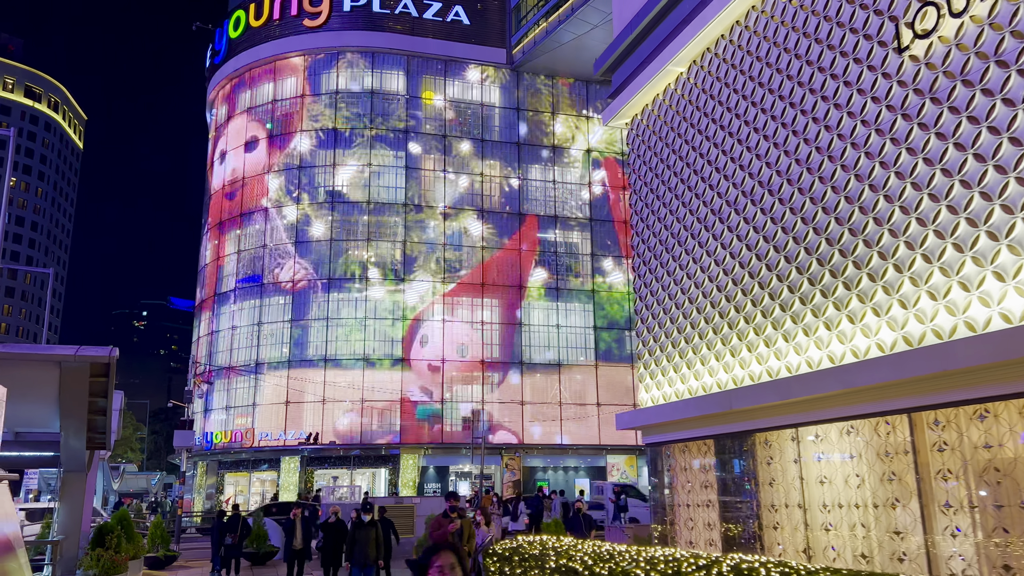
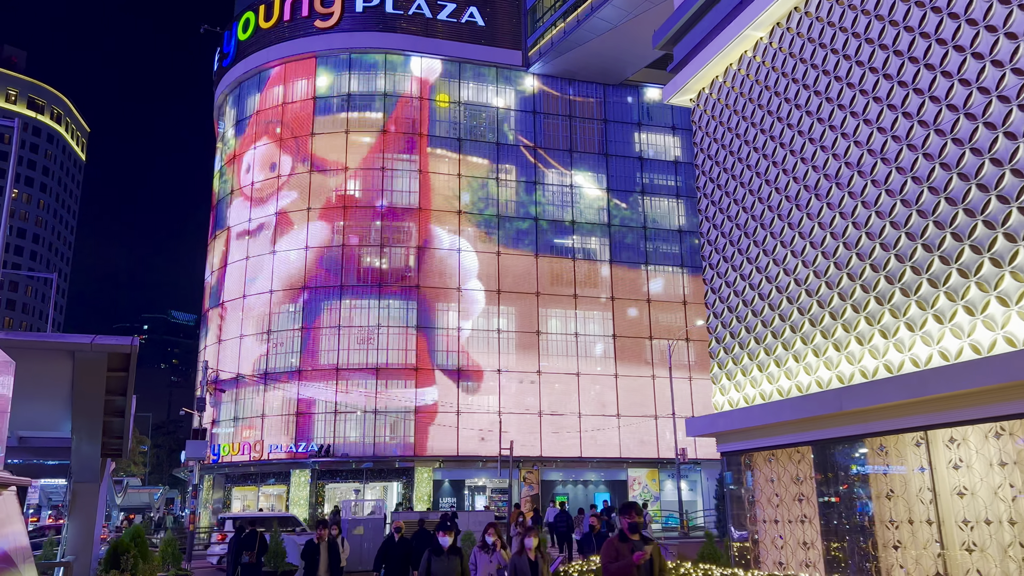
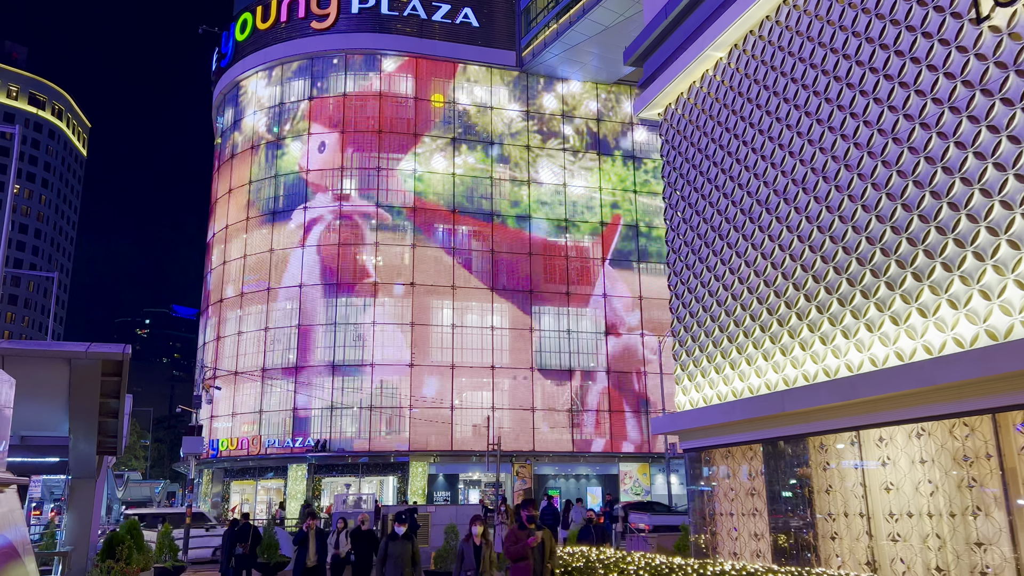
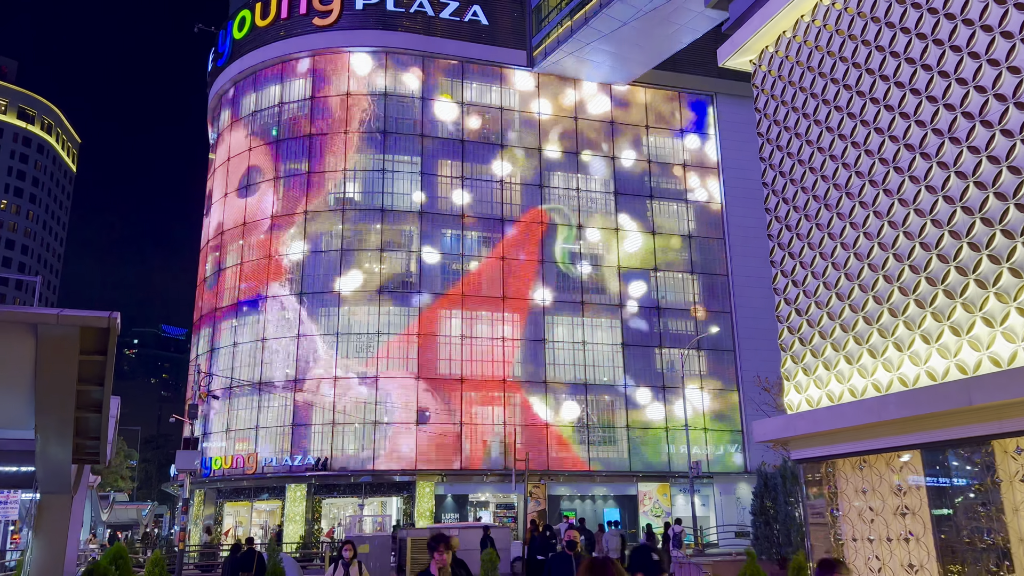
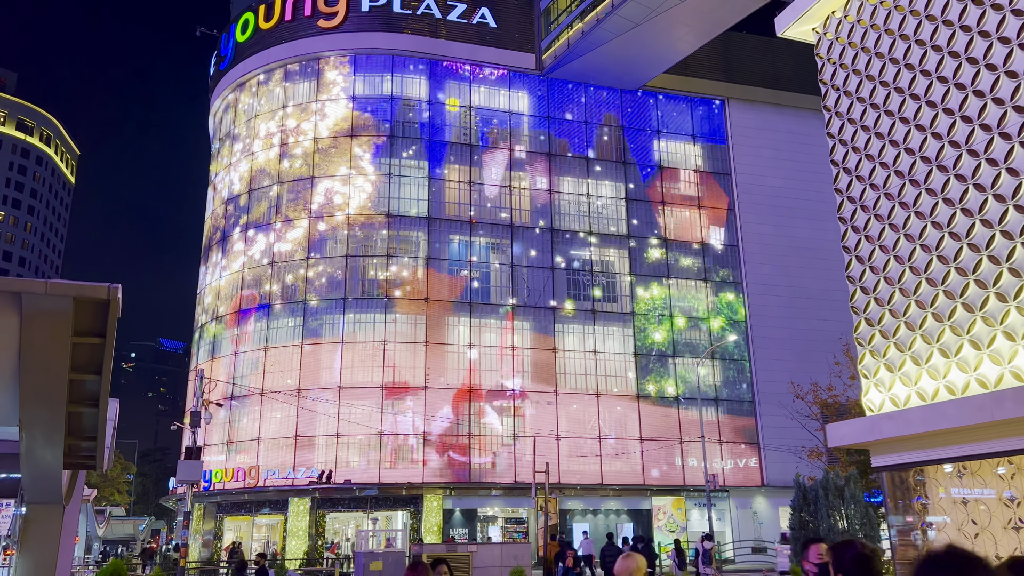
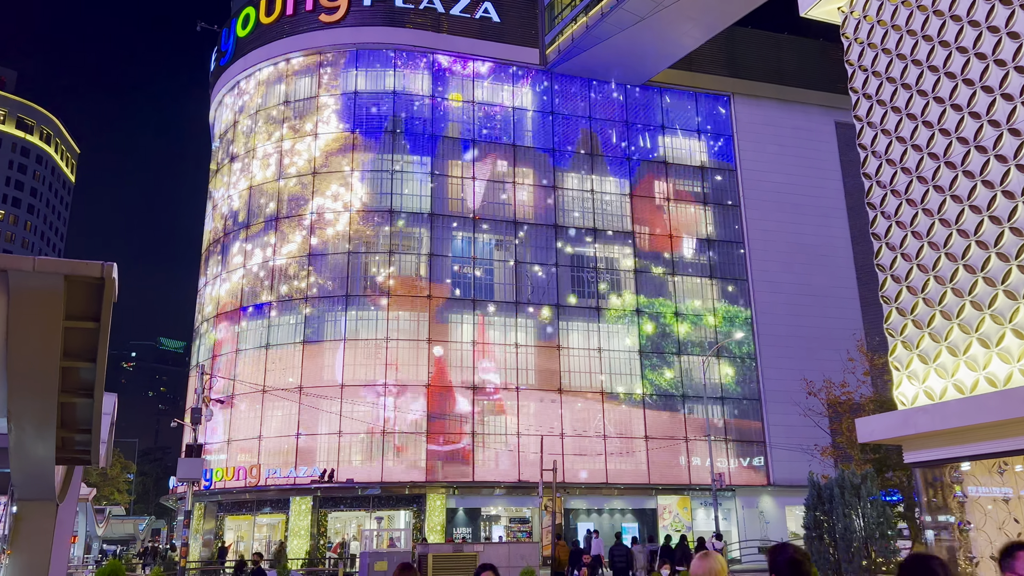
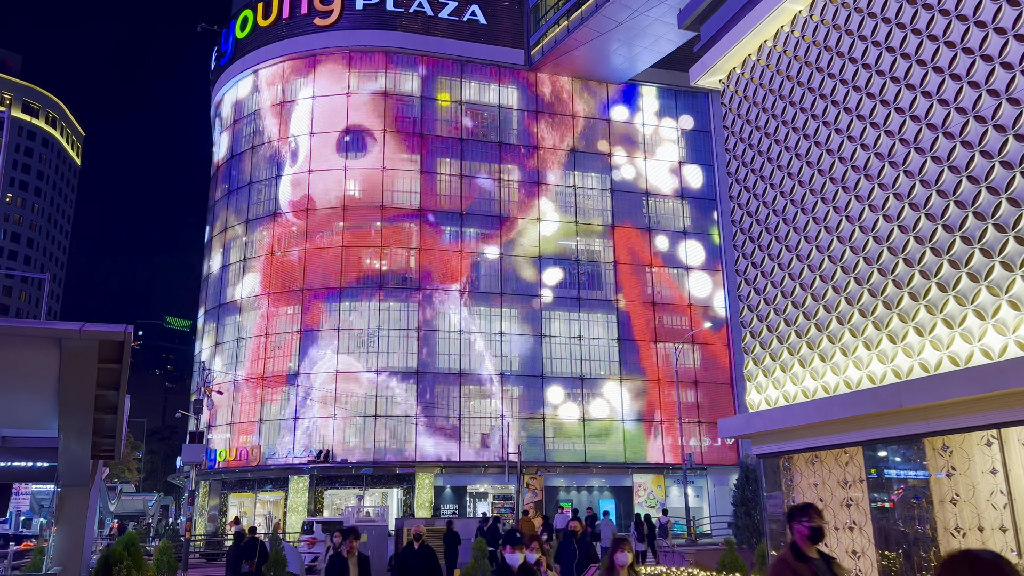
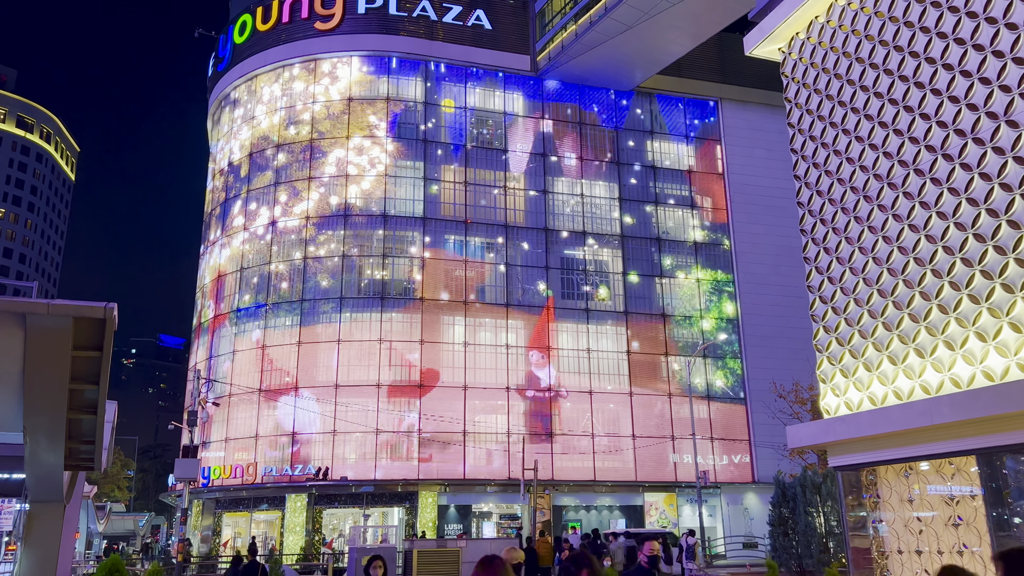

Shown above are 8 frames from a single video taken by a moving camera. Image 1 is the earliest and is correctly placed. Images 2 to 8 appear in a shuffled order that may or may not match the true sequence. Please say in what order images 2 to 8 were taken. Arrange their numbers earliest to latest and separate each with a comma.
3, 2, 7, 4, 8, 5, 6
